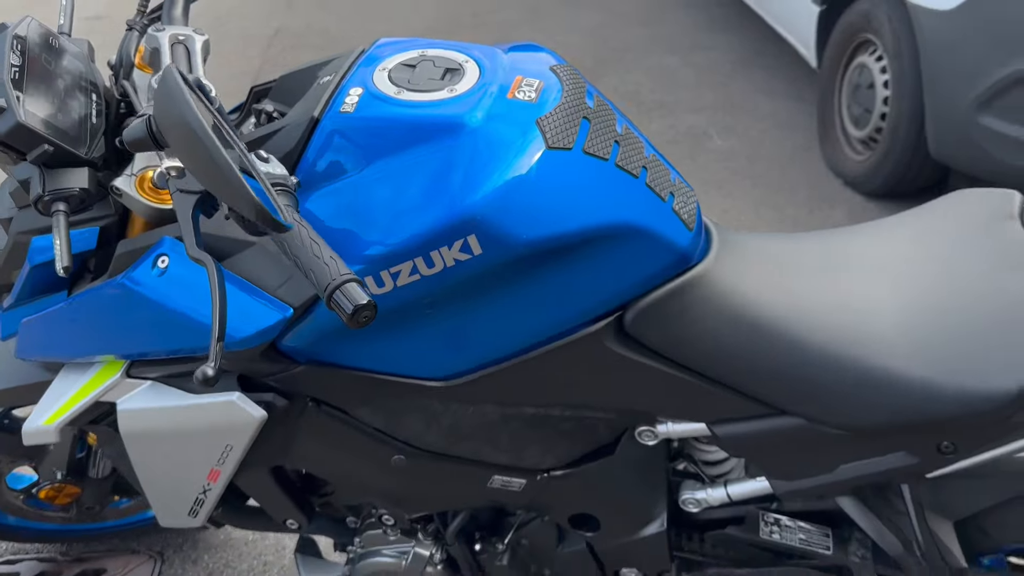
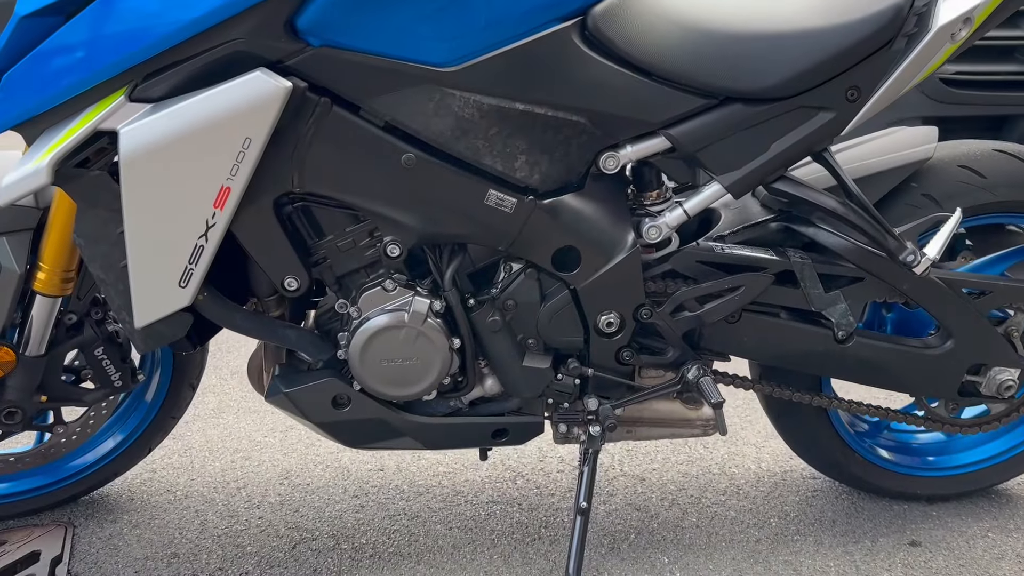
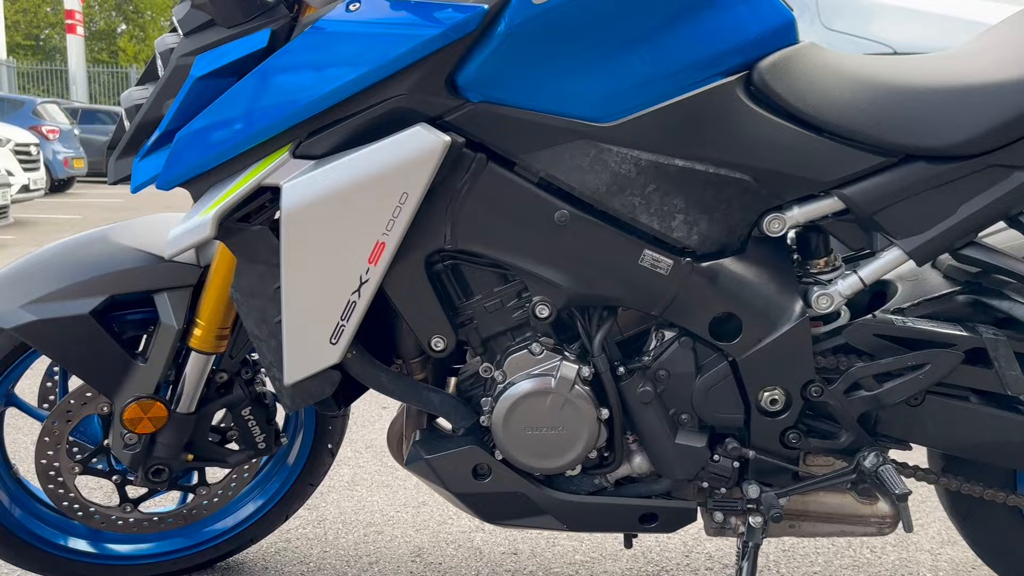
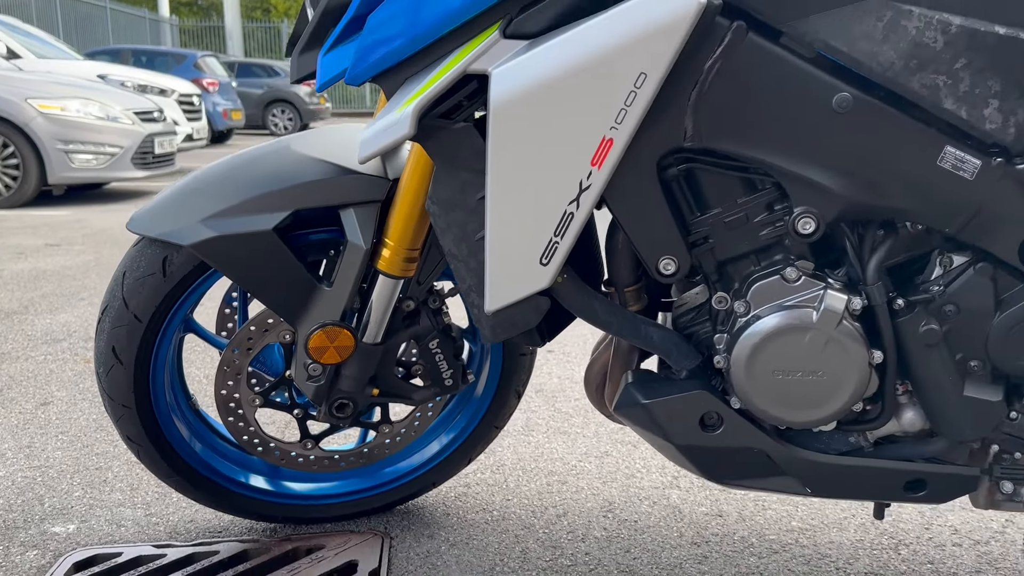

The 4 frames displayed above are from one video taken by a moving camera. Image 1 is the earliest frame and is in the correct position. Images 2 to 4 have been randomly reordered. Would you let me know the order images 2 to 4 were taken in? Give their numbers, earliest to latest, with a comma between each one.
2, 3, 4
